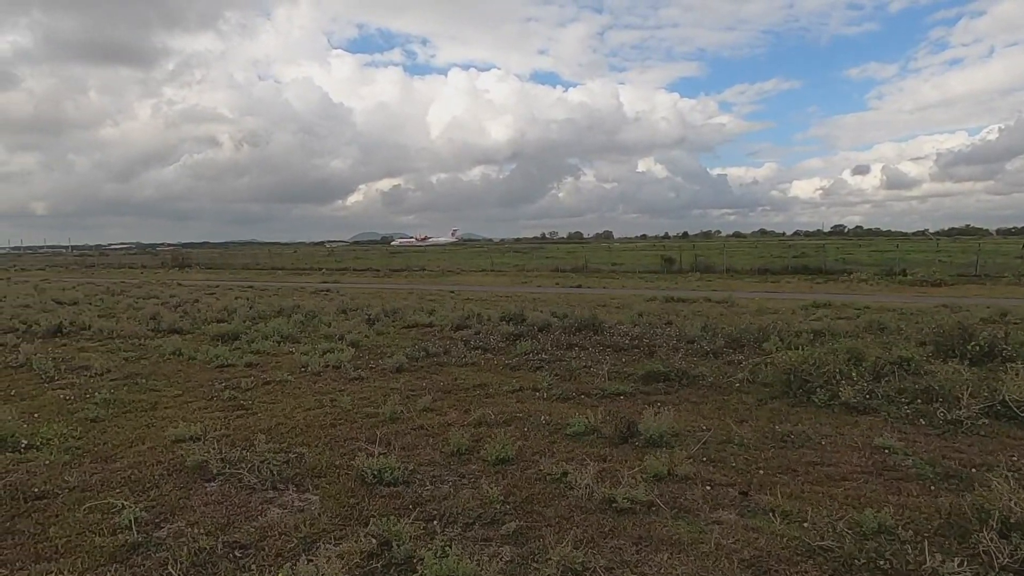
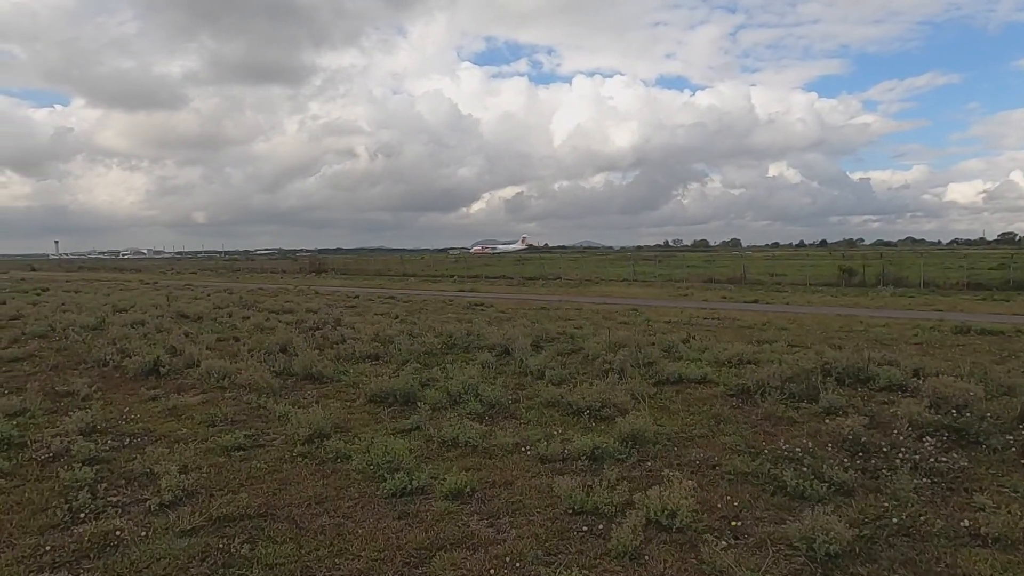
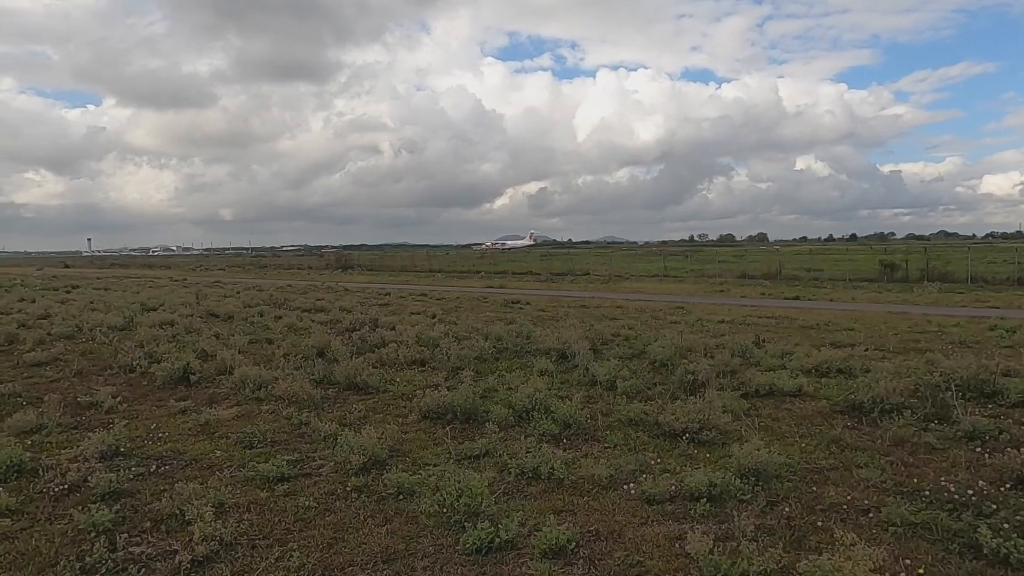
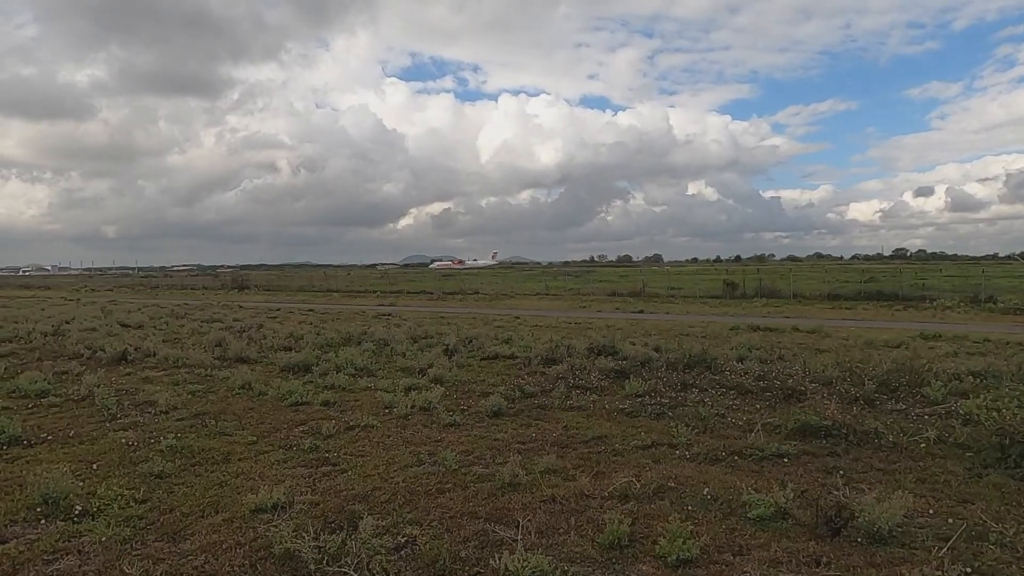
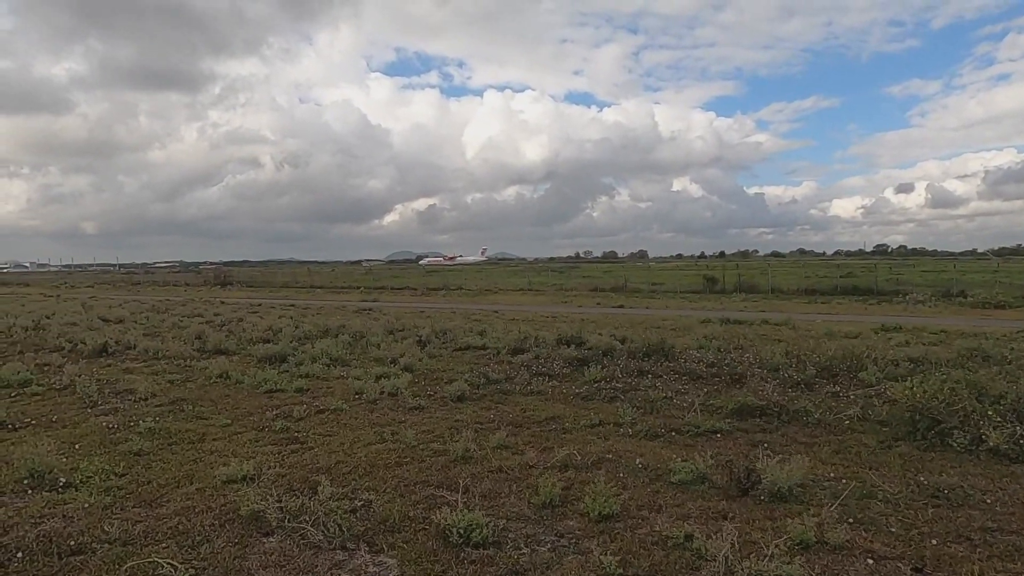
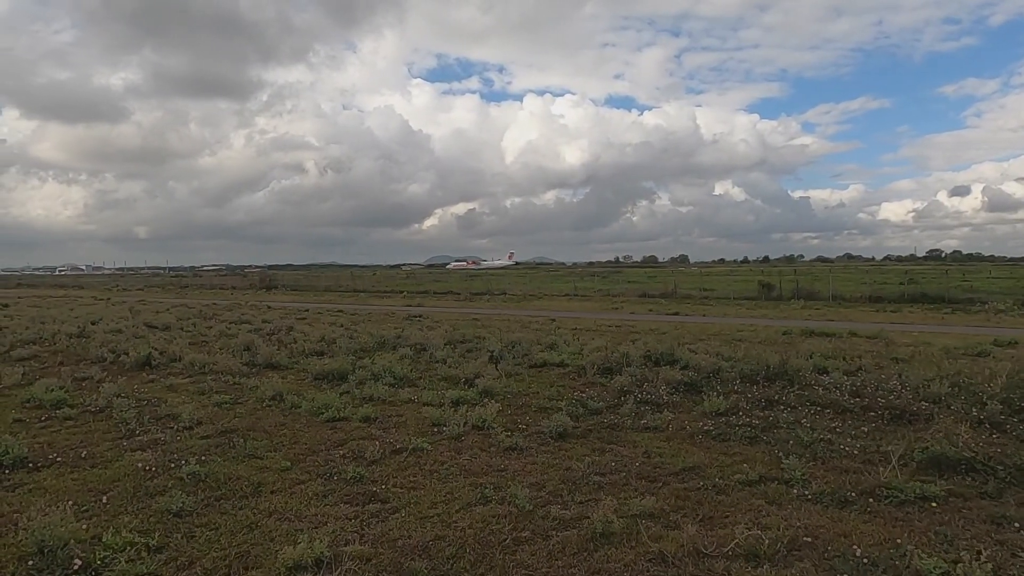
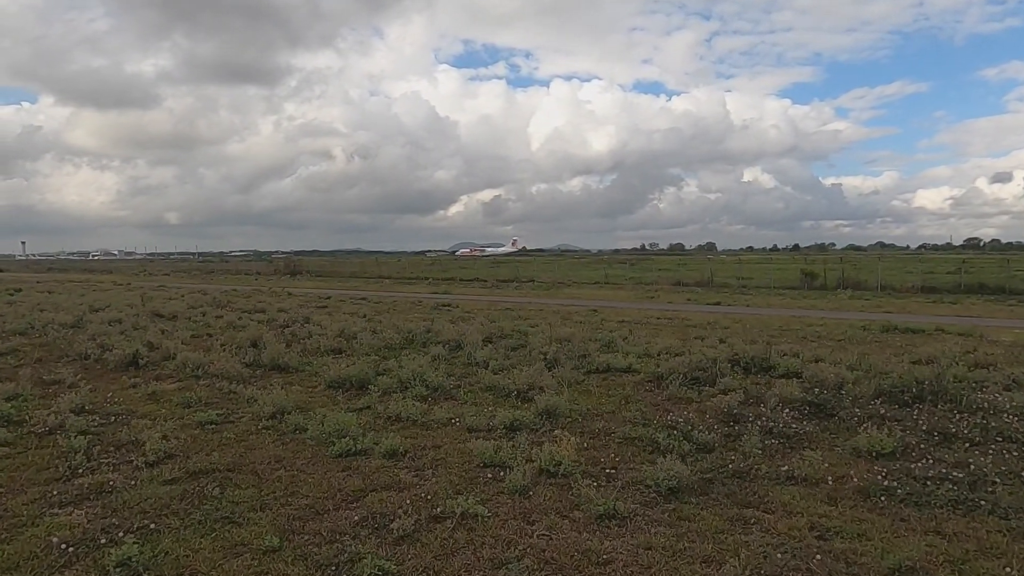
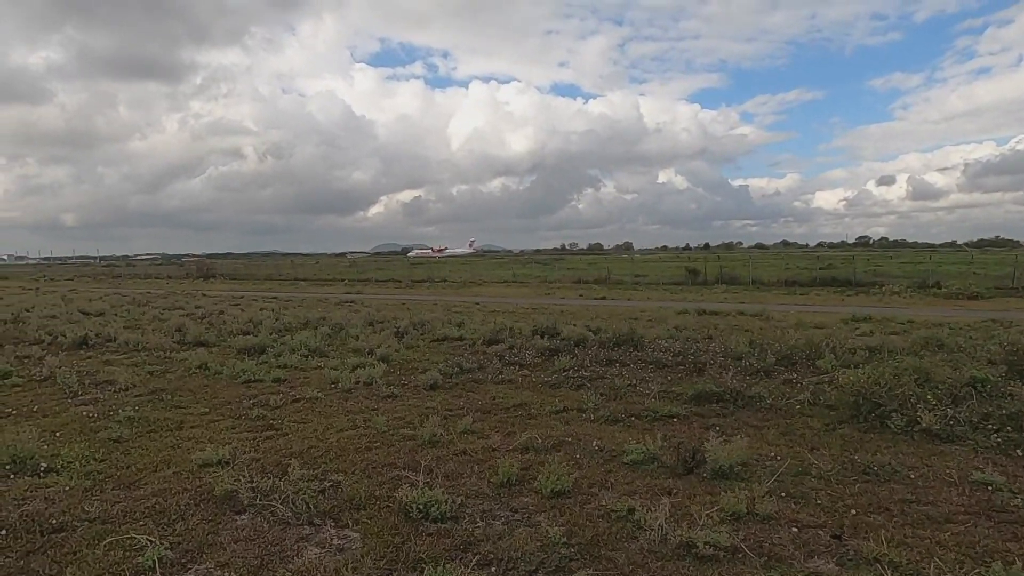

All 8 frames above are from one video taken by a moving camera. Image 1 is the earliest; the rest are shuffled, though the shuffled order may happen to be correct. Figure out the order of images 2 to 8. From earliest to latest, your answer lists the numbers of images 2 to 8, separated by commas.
8, 5, 4, 6, 7, 2, 3
